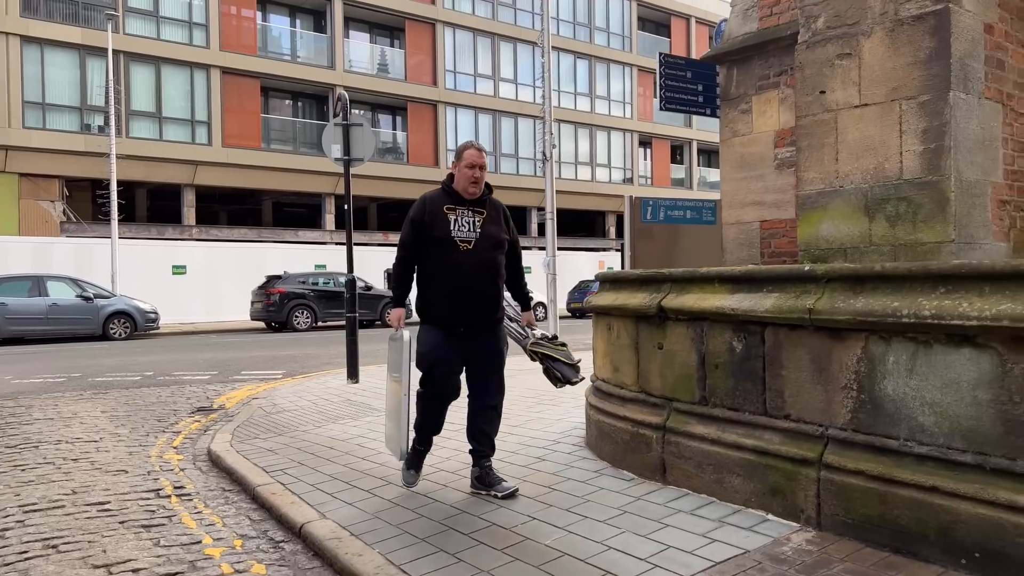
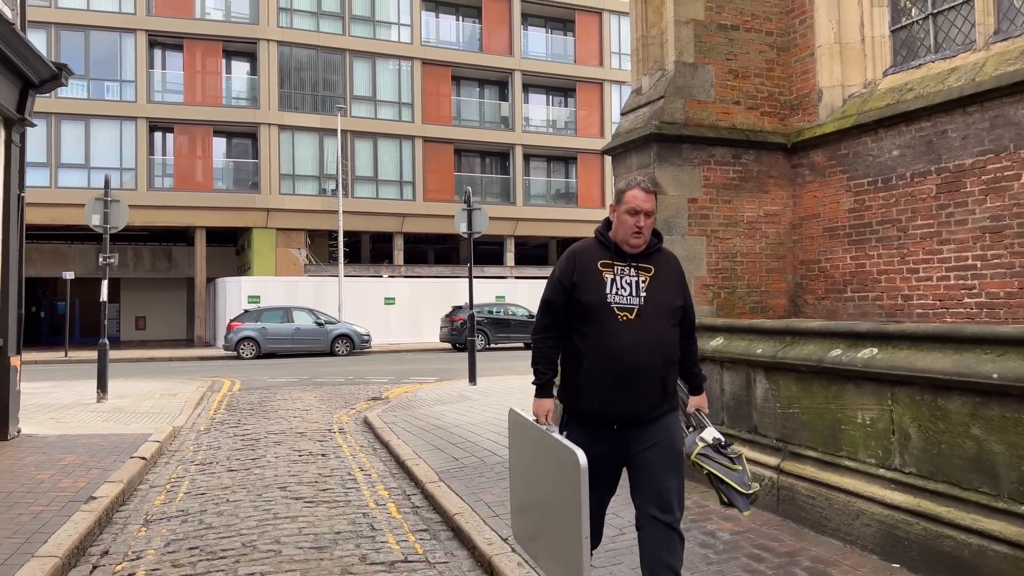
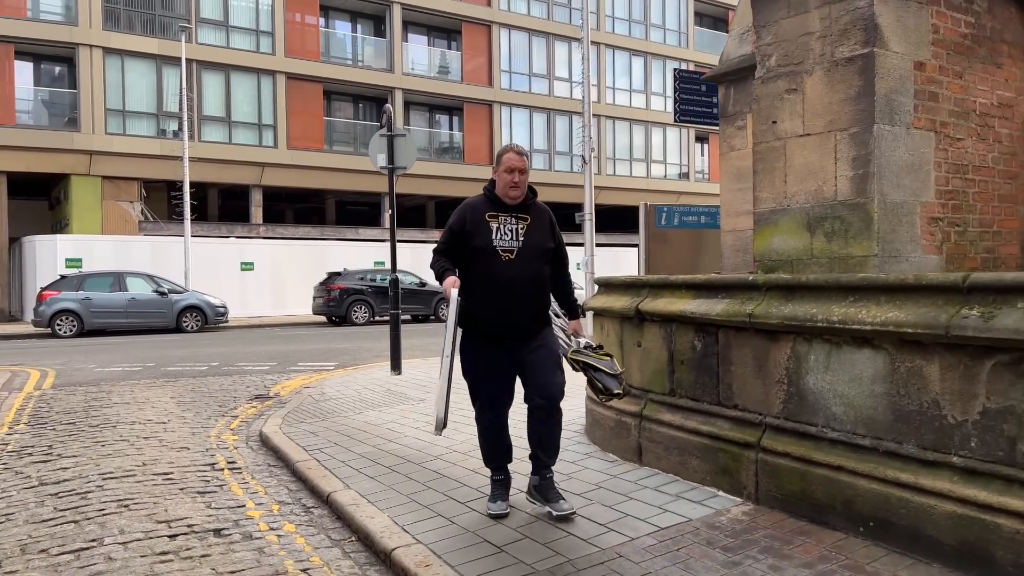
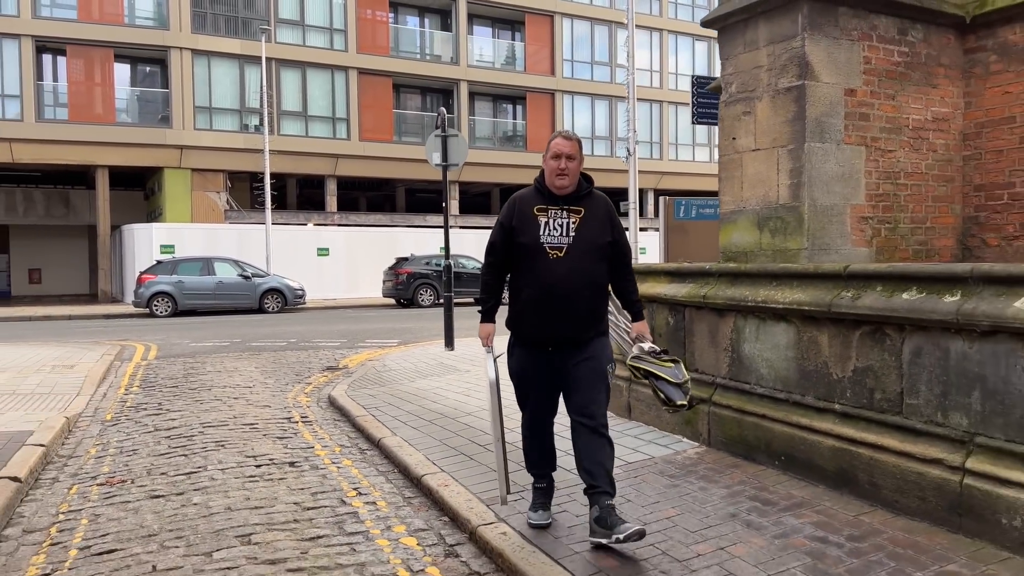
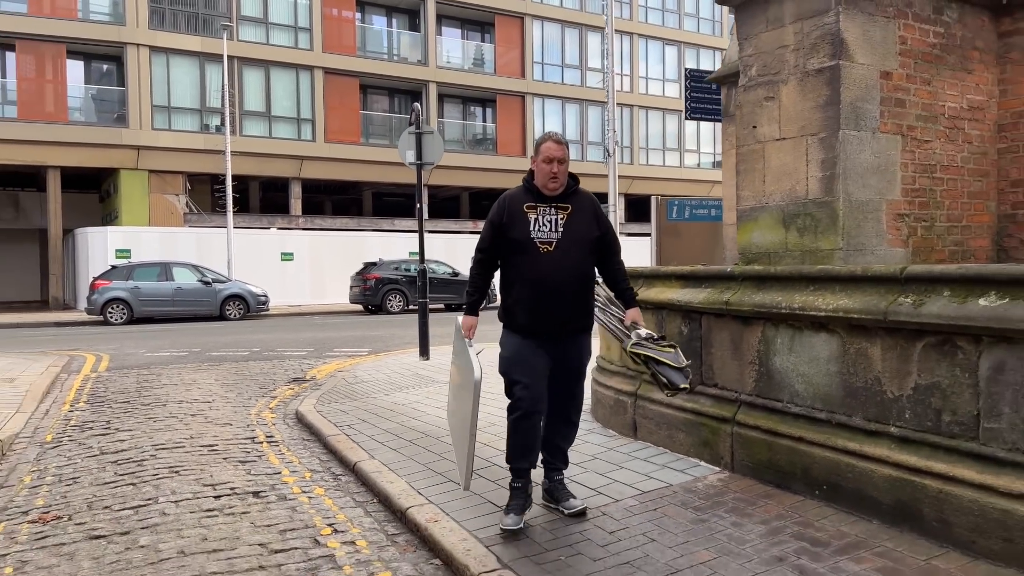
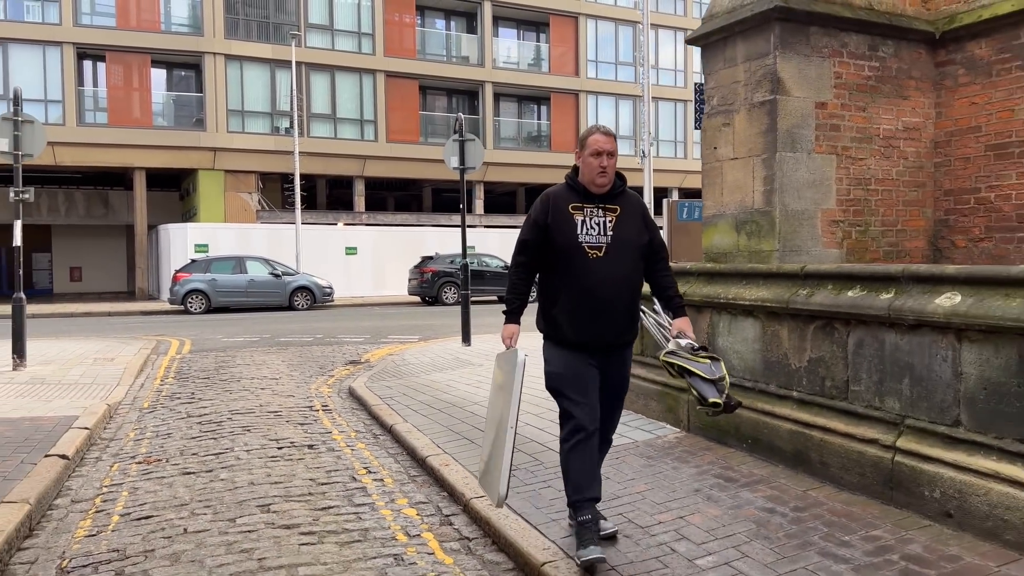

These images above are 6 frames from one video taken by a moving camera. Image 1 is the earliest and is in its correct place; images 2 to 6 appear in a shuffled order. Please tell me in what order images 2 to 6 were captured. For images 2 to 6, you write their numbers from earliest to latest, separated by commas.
3, 5, 4, 6, 2
